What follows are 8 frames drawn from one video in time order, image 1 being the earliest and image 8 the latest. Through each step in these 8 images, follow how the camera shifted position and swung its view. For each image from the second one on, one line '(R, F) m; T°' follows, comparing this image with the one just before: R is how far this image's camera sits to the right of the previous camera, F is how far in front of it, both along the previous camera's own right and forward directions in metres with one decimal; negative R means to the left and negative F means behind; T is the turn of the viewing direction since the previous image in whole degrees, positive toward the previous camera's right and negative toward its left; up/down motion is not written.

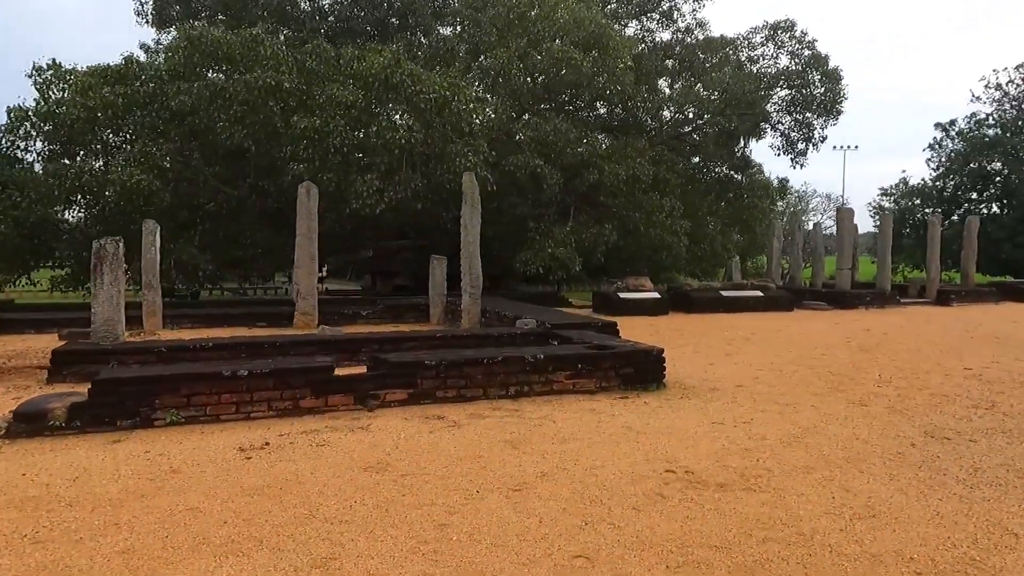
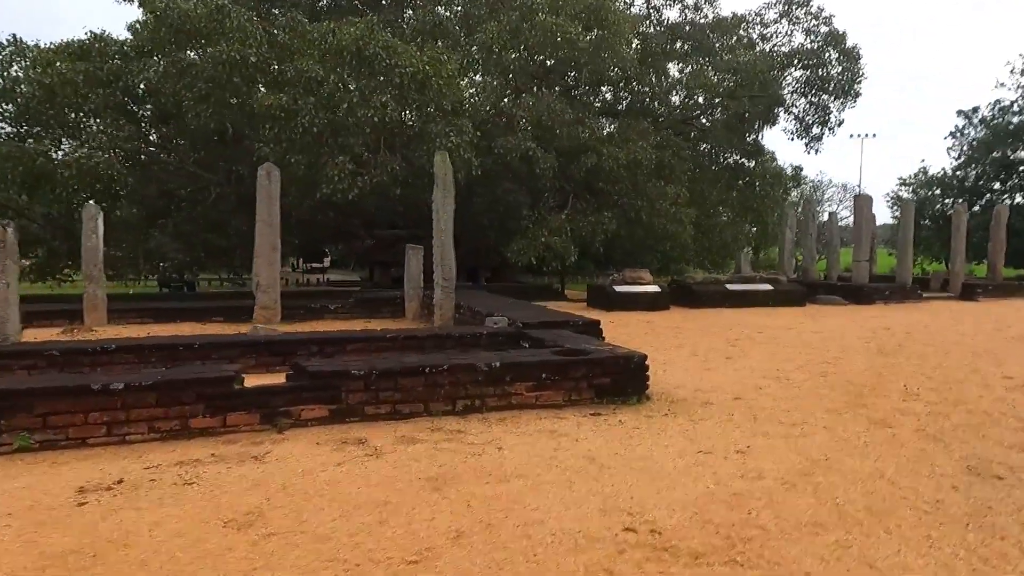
(+0.4, +0.9) m; -1°
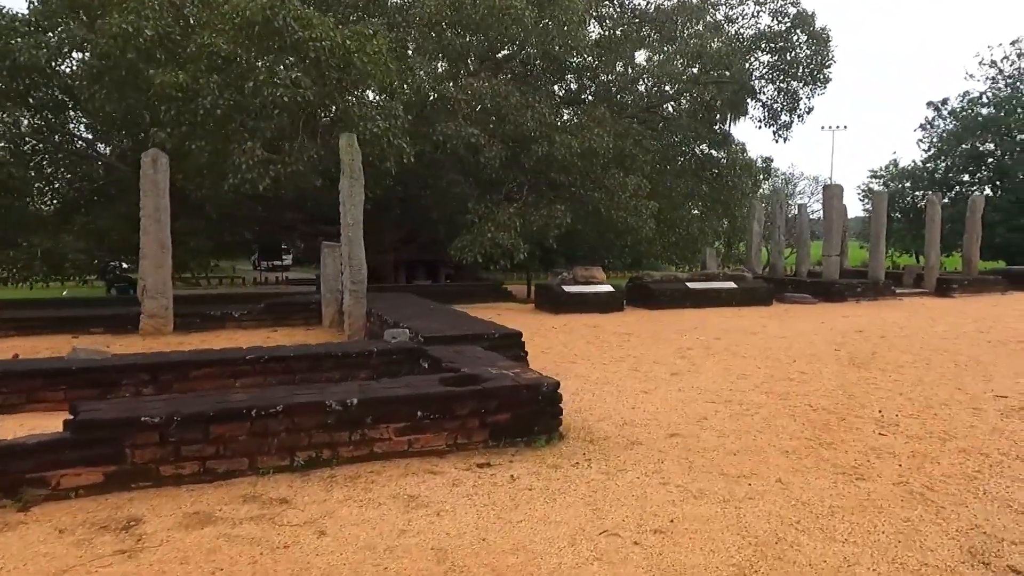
(+0.6, +1.0) m; +2°
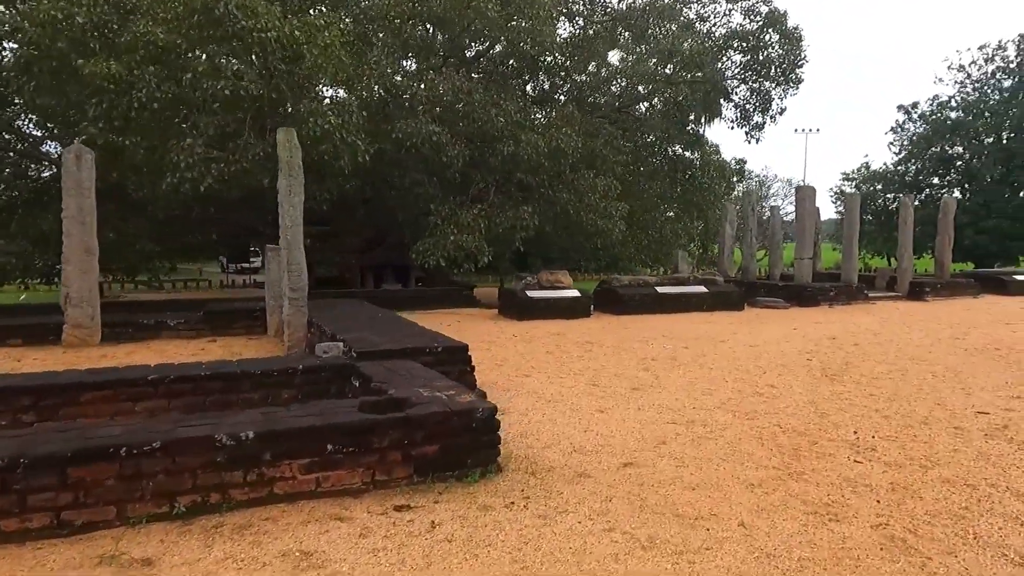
(+0.2, +0.4) m; +2°
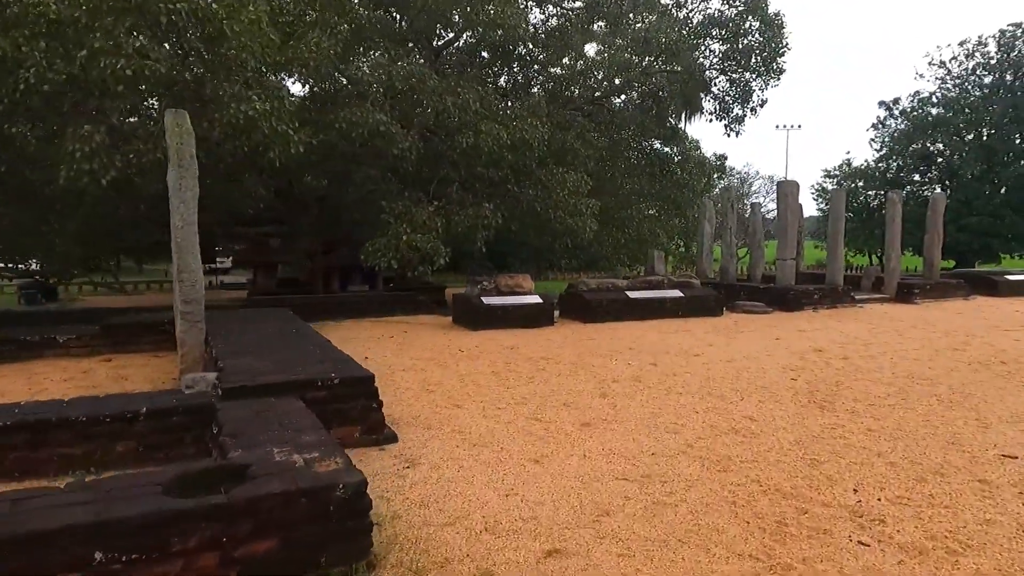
(+0.4, +0.9) m; +1°
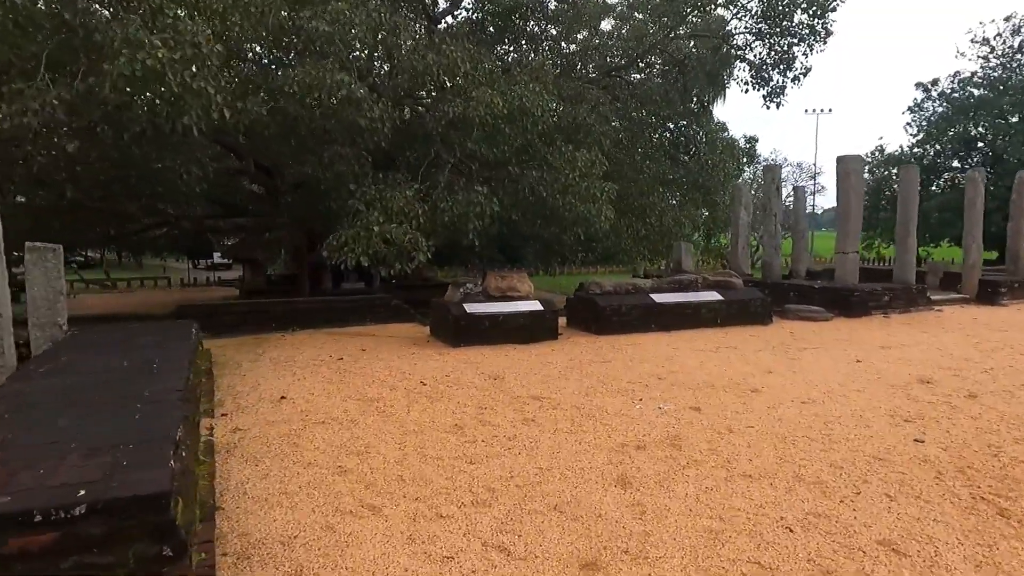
(+0.3, +1.9) m; -2°
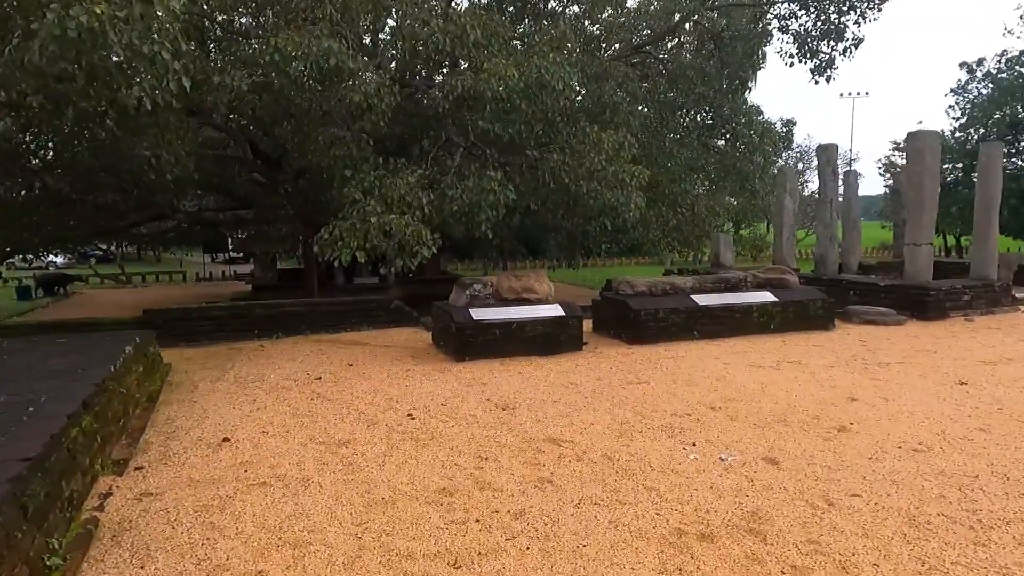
(+0.1, +1.0) m; -2°
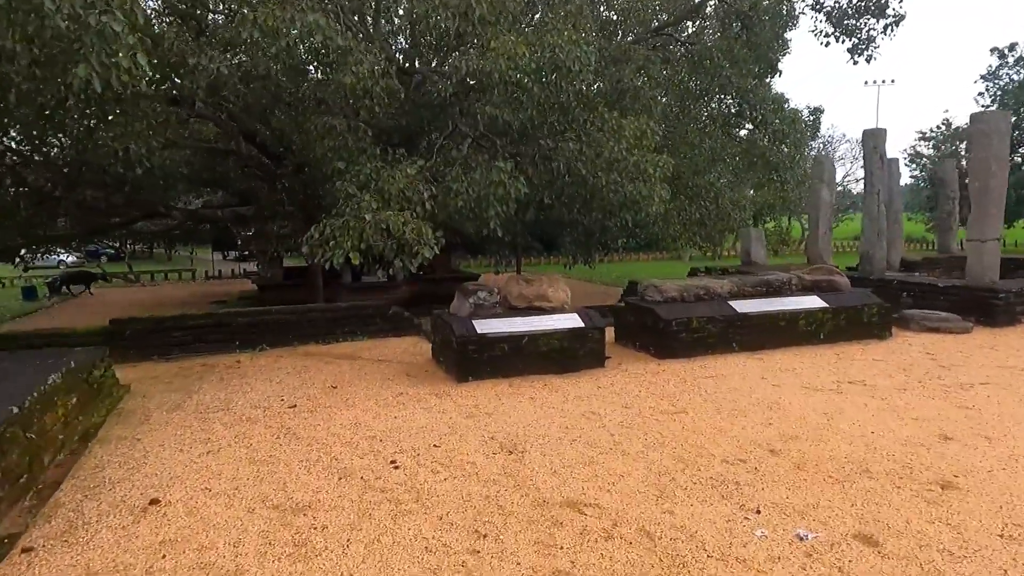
(0.0, +0.8) m; -1°
